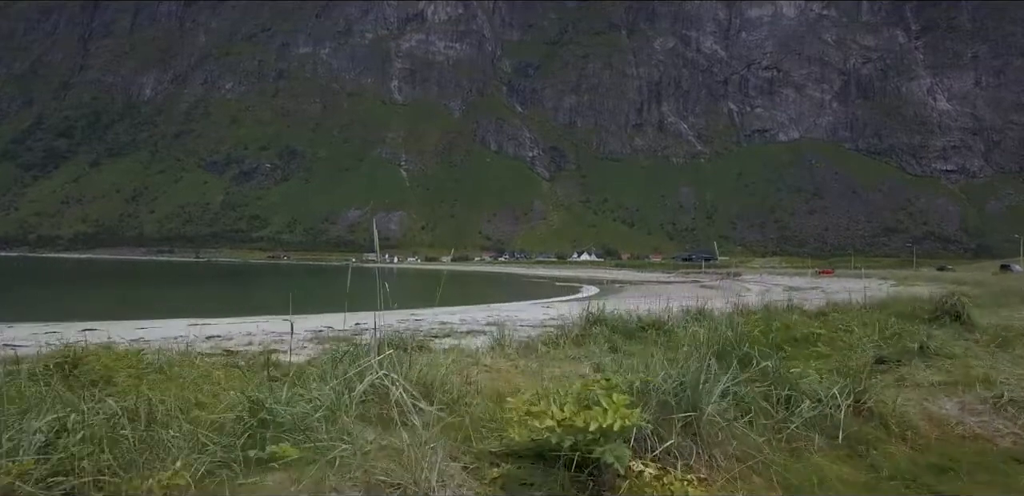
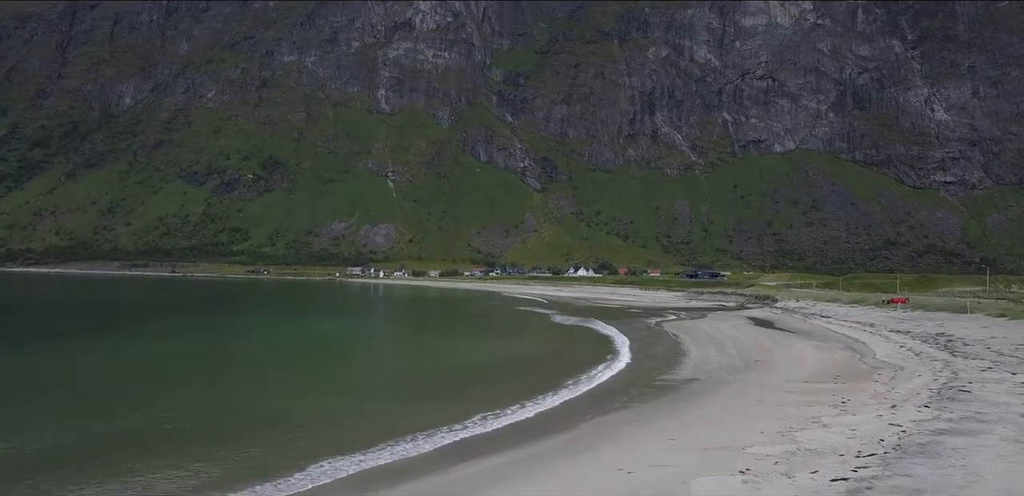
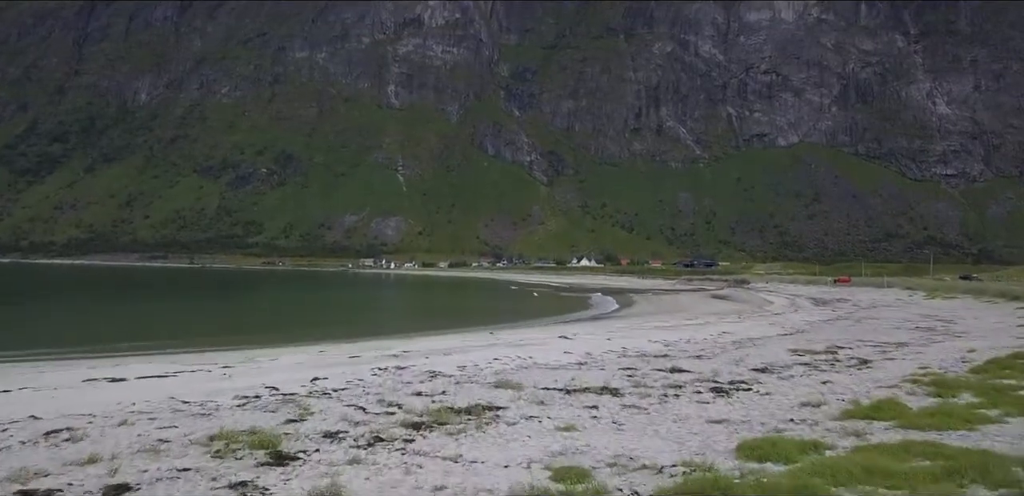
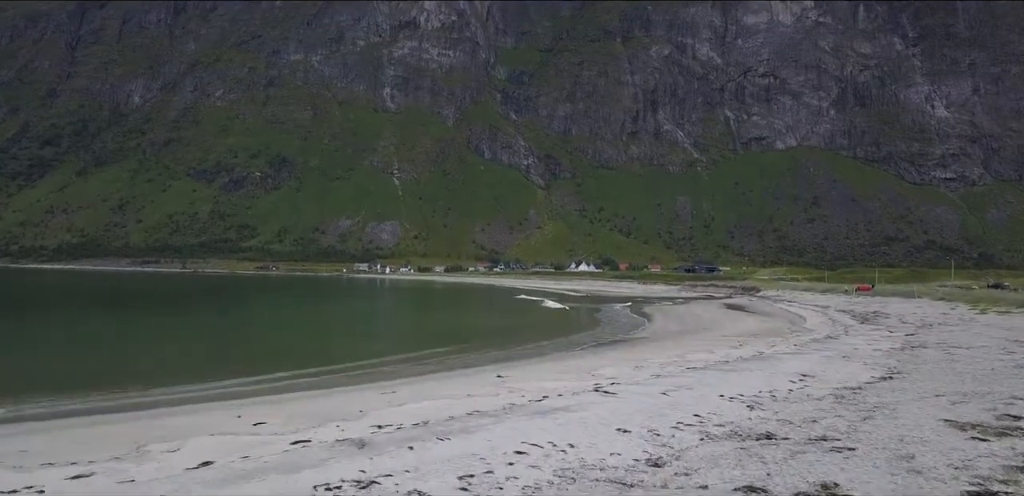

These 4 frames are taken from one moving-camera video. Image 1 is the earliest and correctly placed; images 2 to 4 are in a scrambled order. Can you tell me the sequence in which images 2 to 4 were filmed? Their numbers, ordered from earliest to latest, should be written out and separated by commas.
3, 4, 2
